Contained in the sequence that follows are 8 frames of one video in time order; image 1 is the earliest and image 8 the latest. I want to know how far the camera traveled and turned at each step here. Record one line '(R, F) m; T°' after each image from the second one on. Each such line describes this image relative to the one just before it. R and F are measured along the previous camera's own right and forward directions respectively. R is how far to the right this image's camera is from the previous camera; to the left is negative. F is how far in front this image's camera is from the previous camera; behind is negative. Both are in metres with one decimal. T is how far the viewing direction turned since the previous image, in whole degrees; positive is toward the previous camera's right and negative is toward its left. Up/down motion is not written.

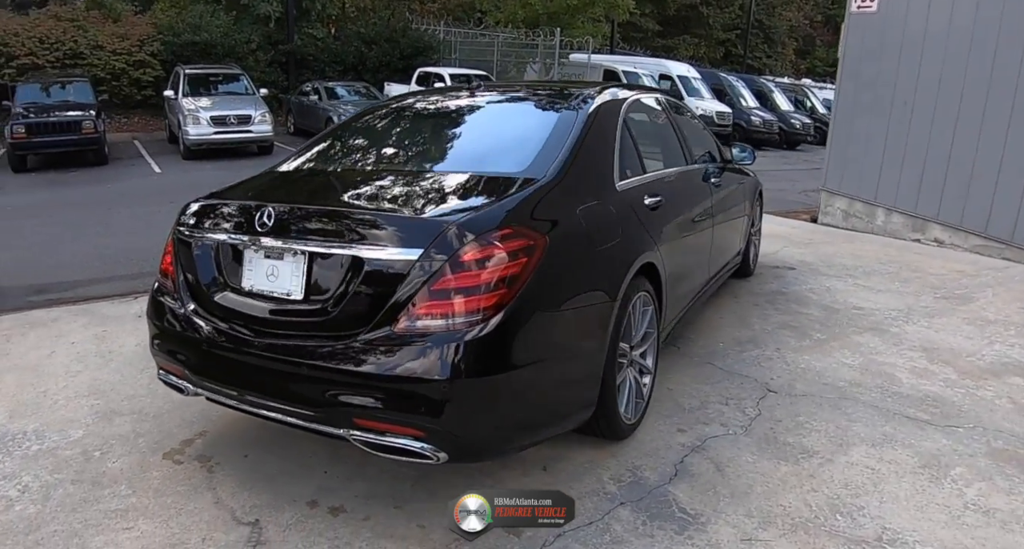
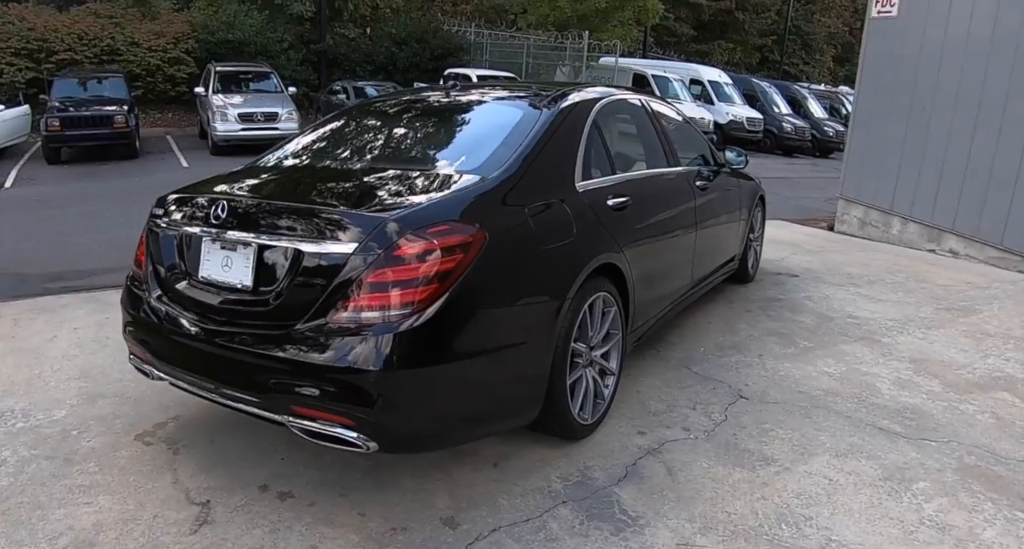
(+0.4, 0.0) m; -3°
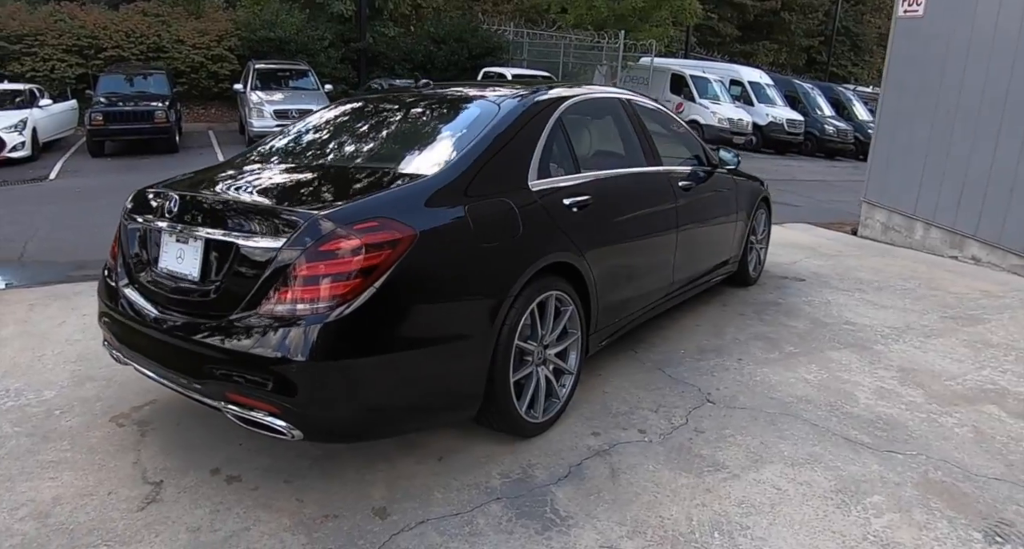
(+0.4, 0.0) m; -4°
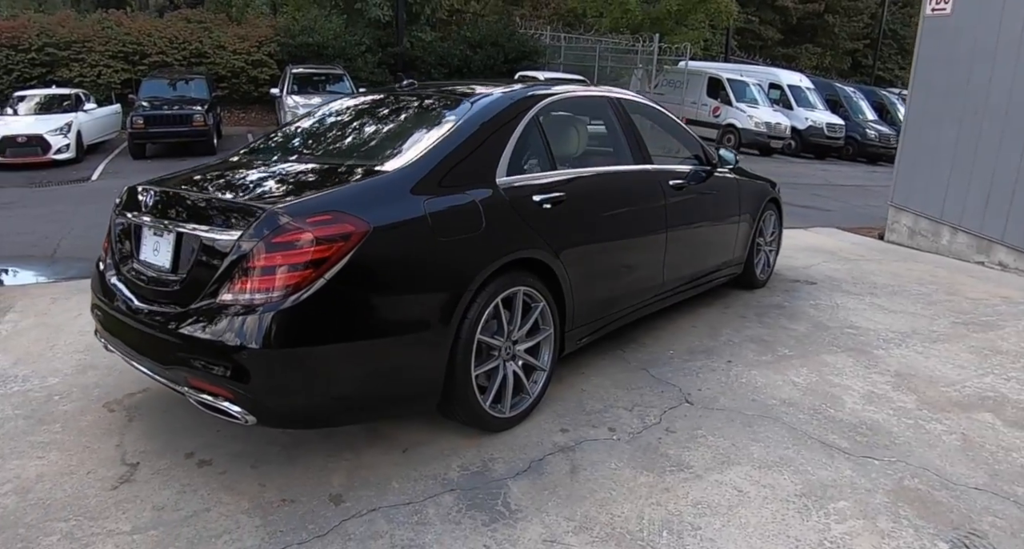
(+0.3, 0.0) m; -4°
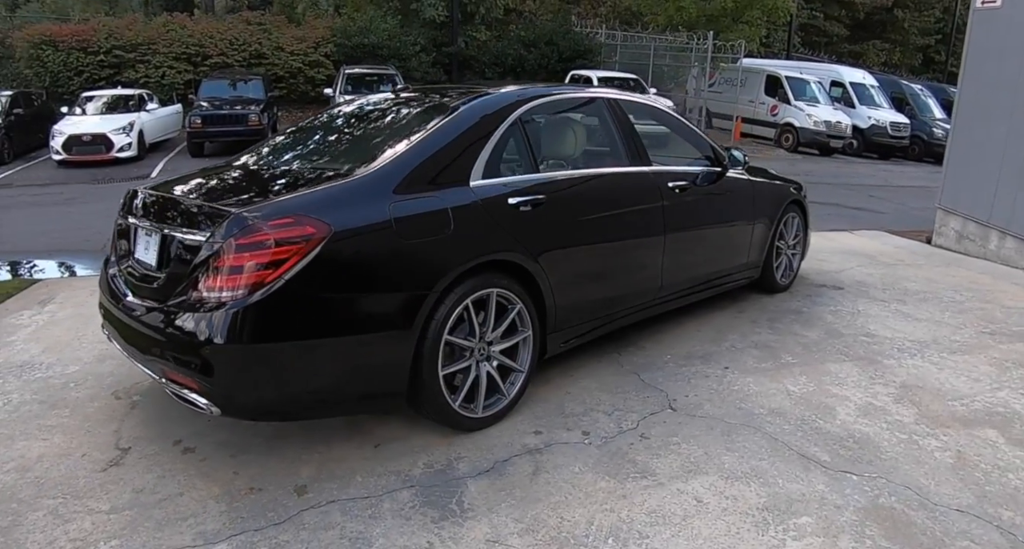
(+0.4, 0.0) m; -5°
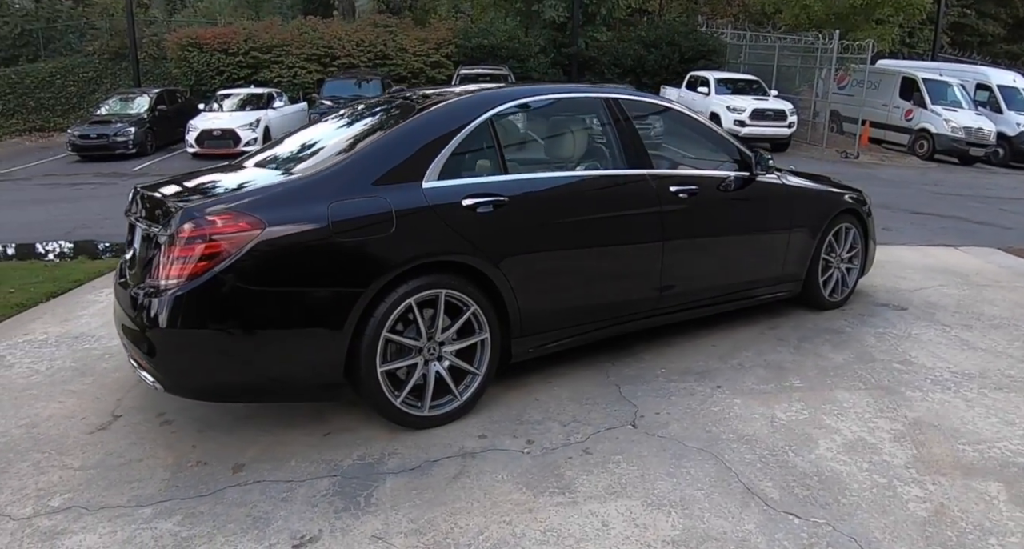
(+0.8, +0.1) m; -11°
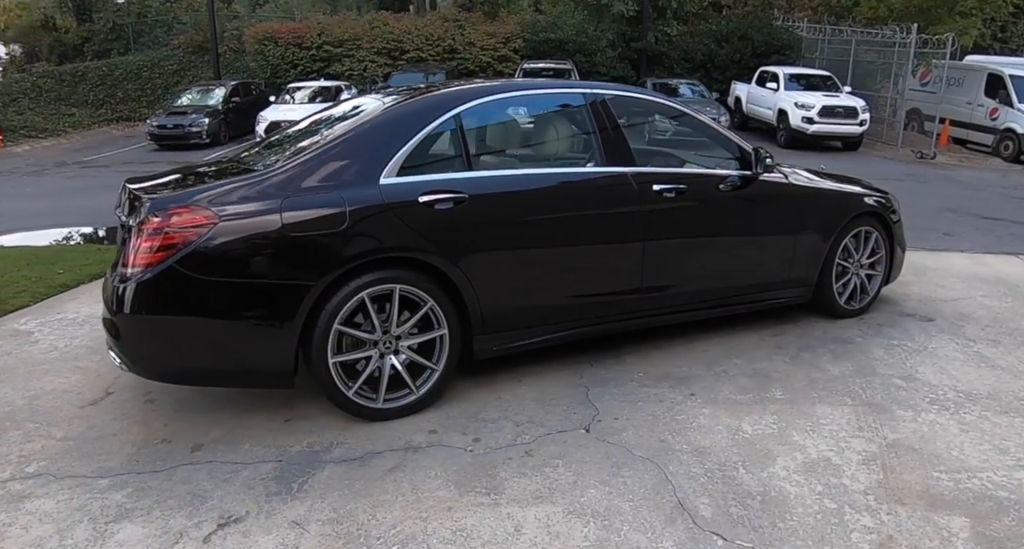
(+0.6, 0.0) m; -7°
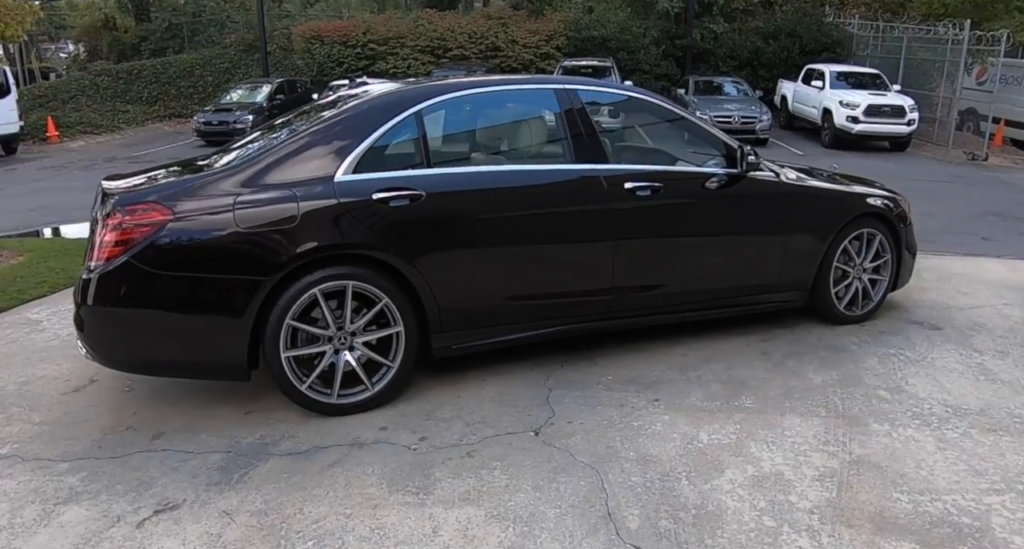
(+0.5, 0.0) m; -5°
